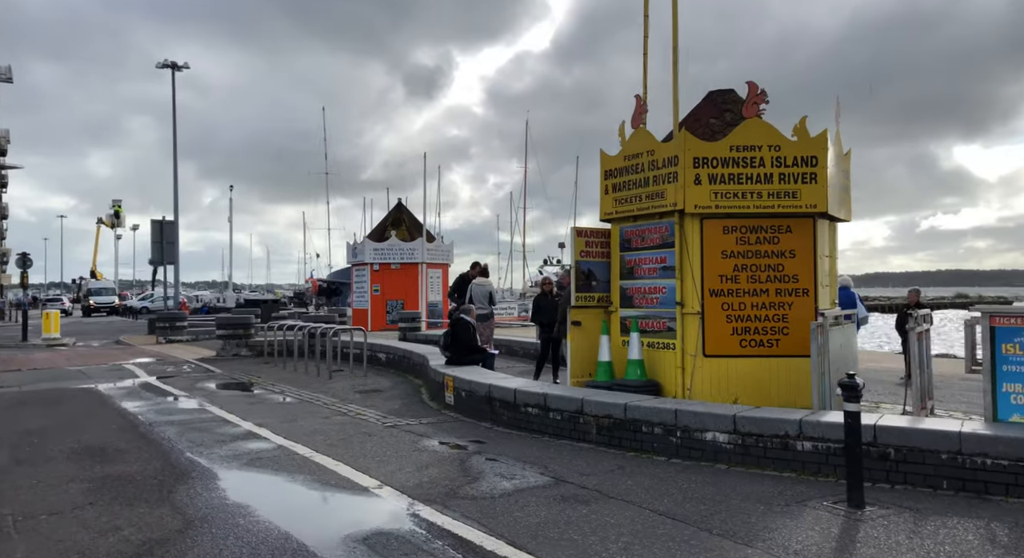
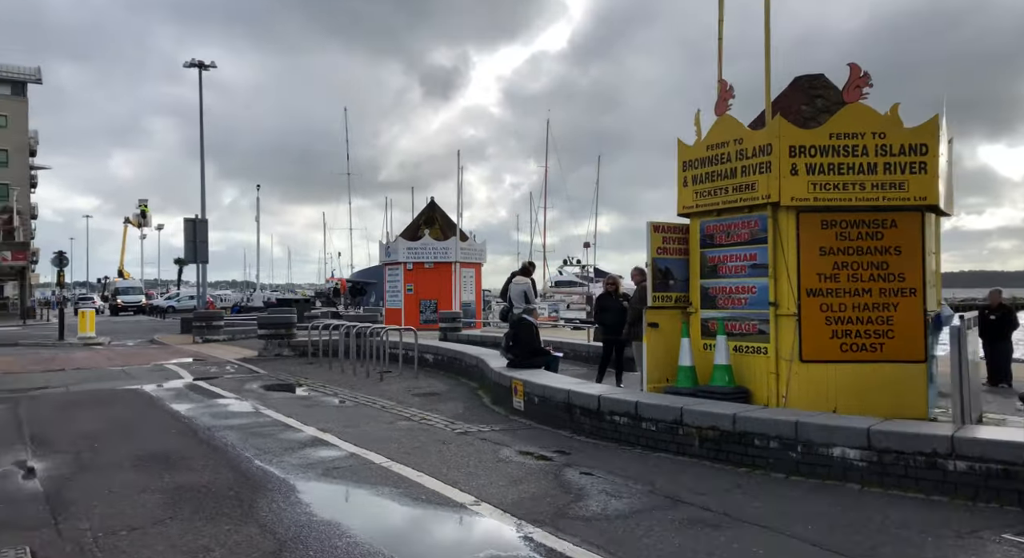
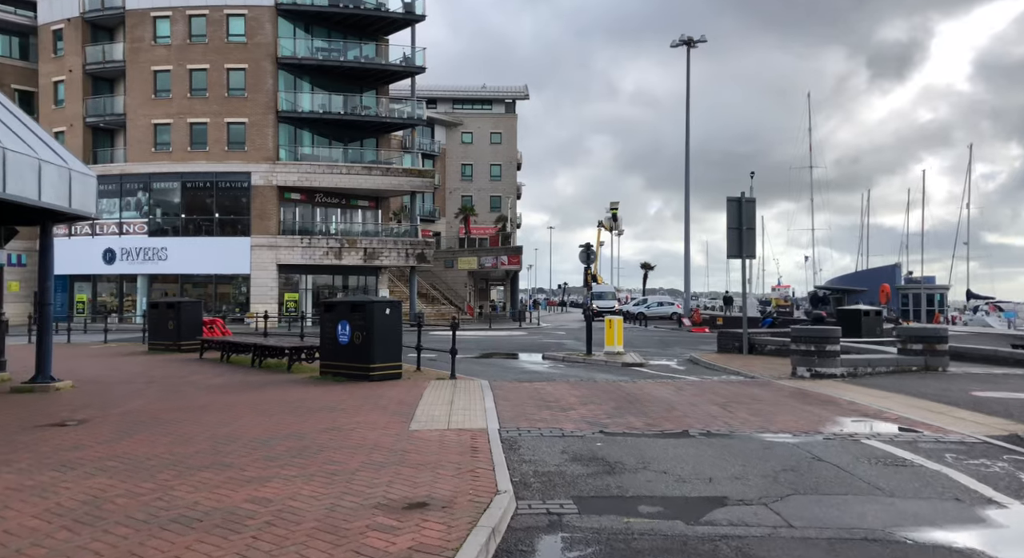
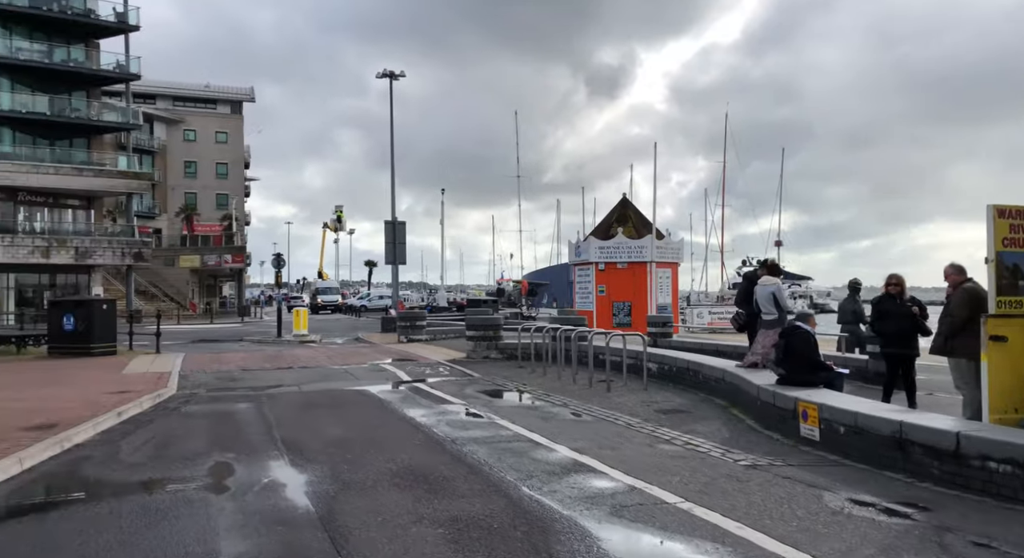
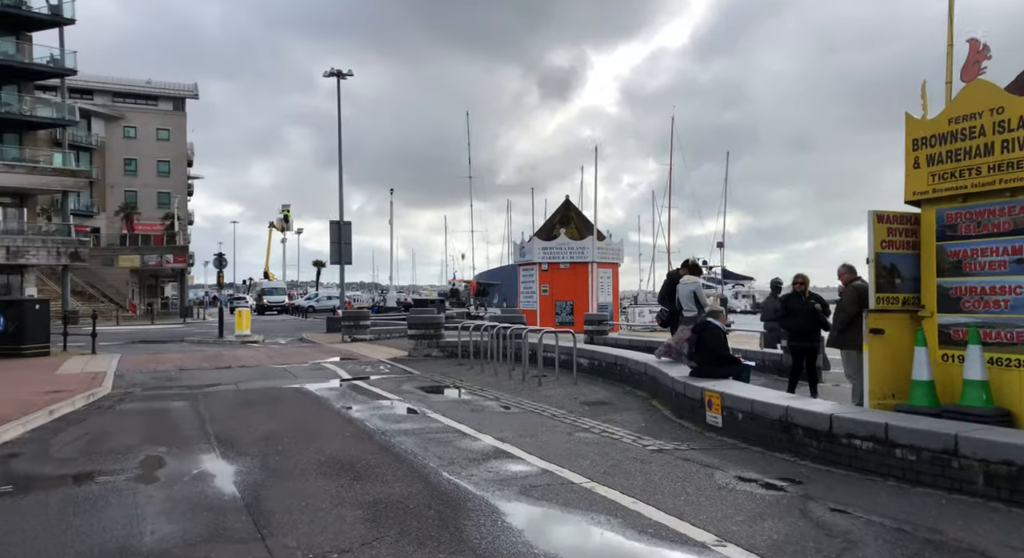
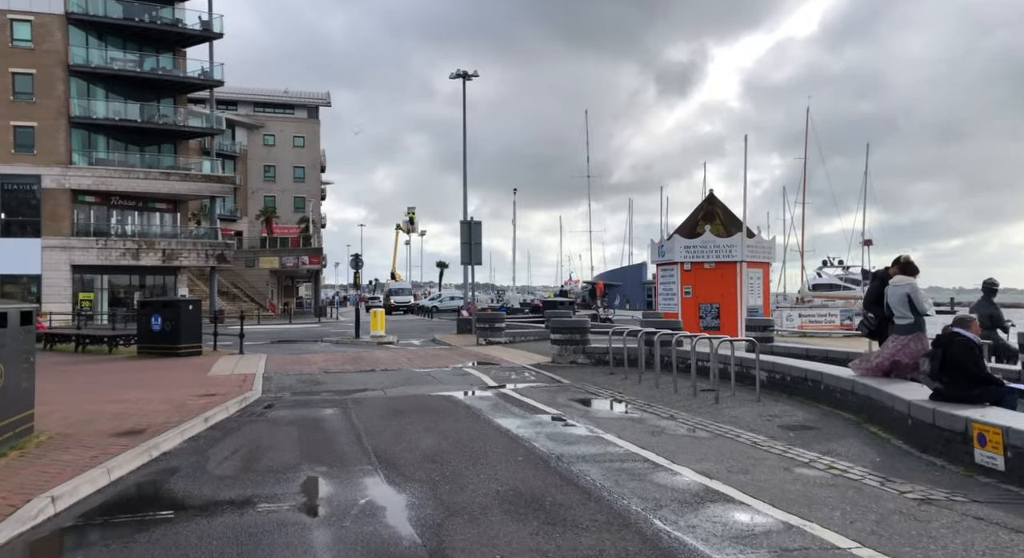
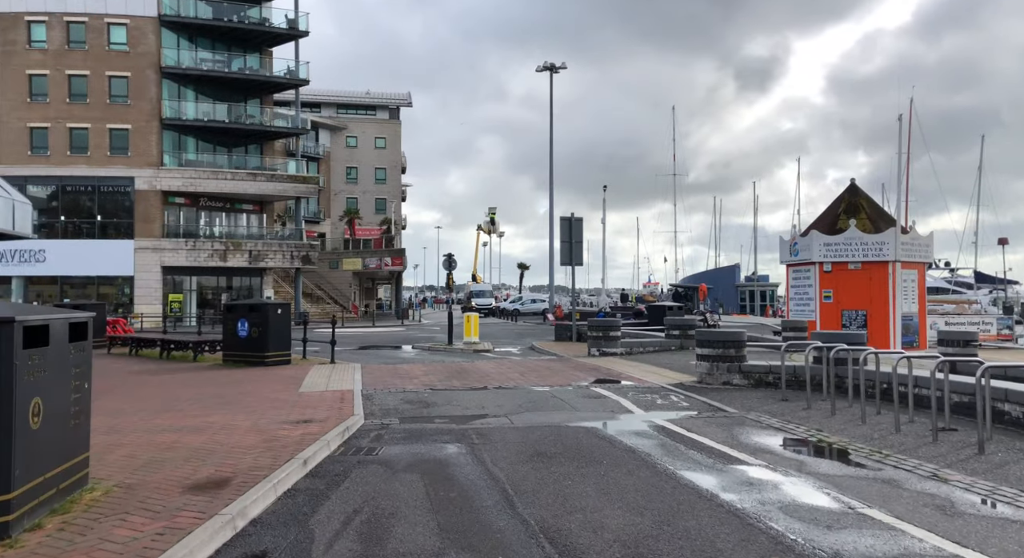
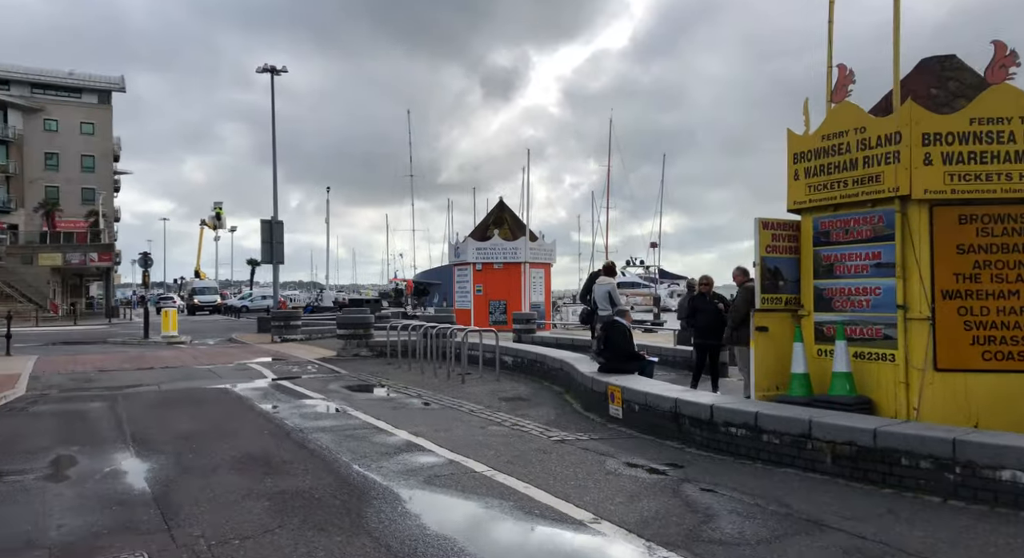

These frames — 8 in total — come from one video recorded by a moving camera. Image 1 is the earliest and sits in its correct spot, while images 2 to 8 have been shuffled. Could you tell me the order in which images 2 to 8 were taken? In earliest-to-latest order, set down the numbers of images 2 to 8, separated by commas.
2, 8, 5, 4, 6, 7, 3
